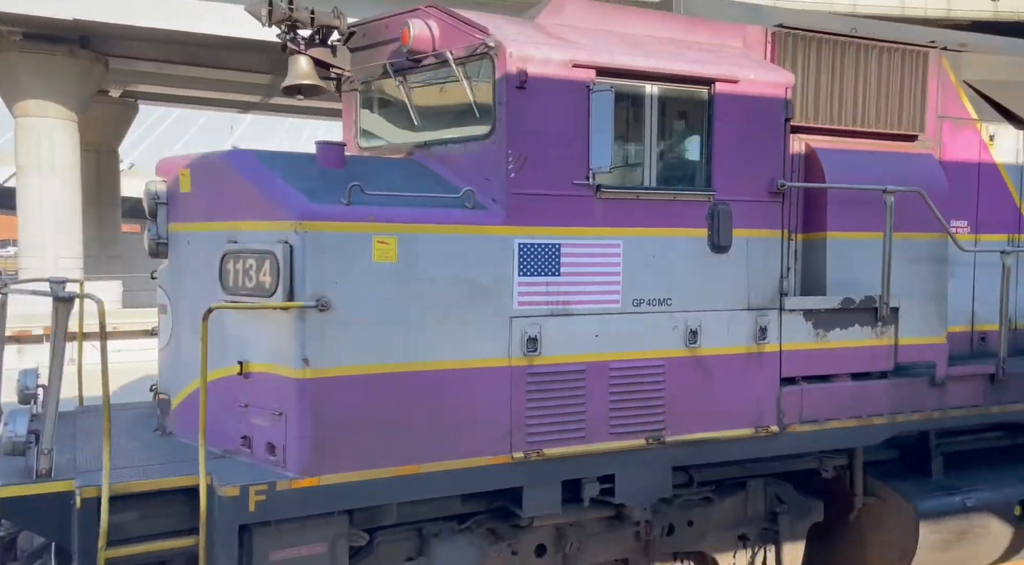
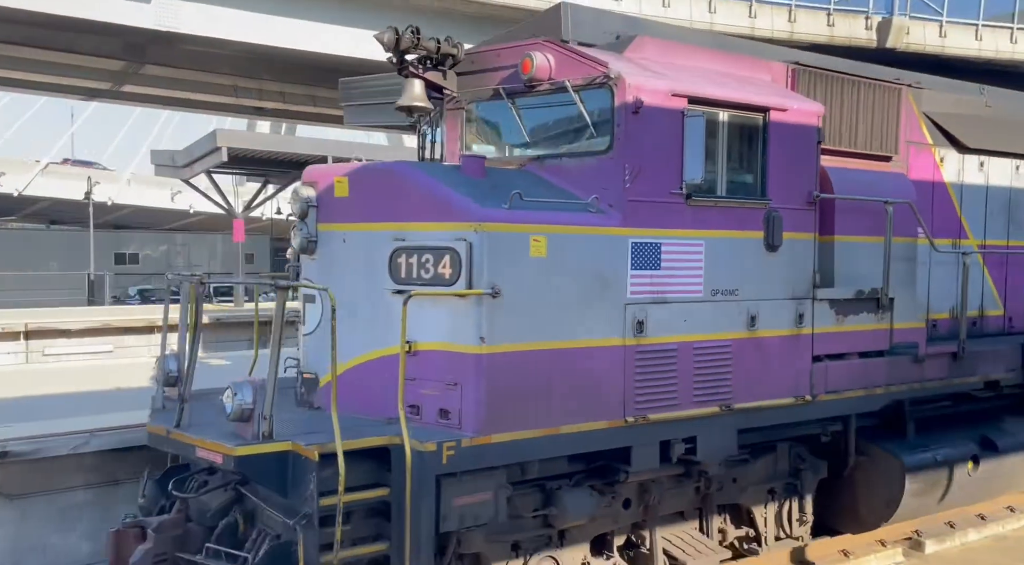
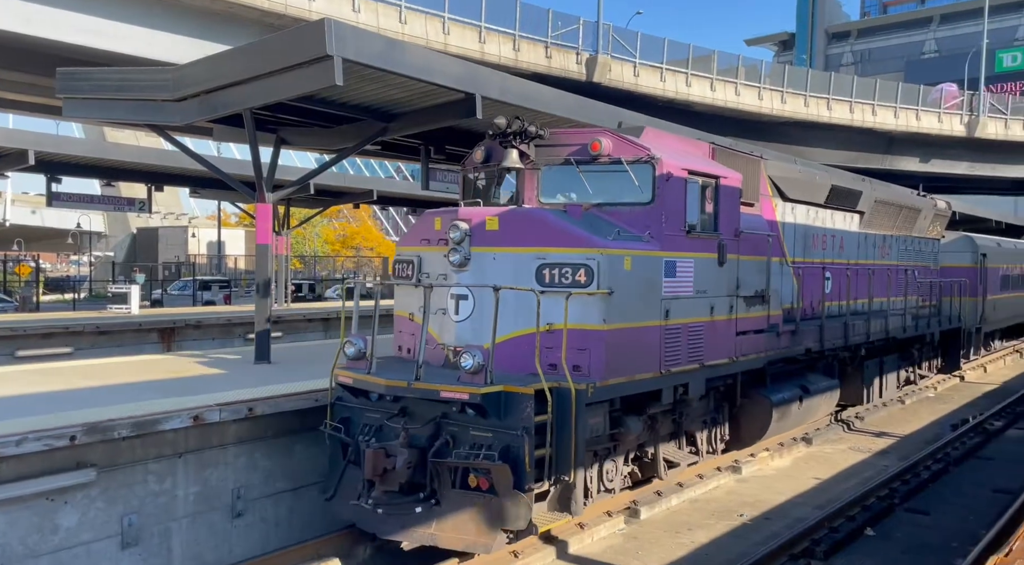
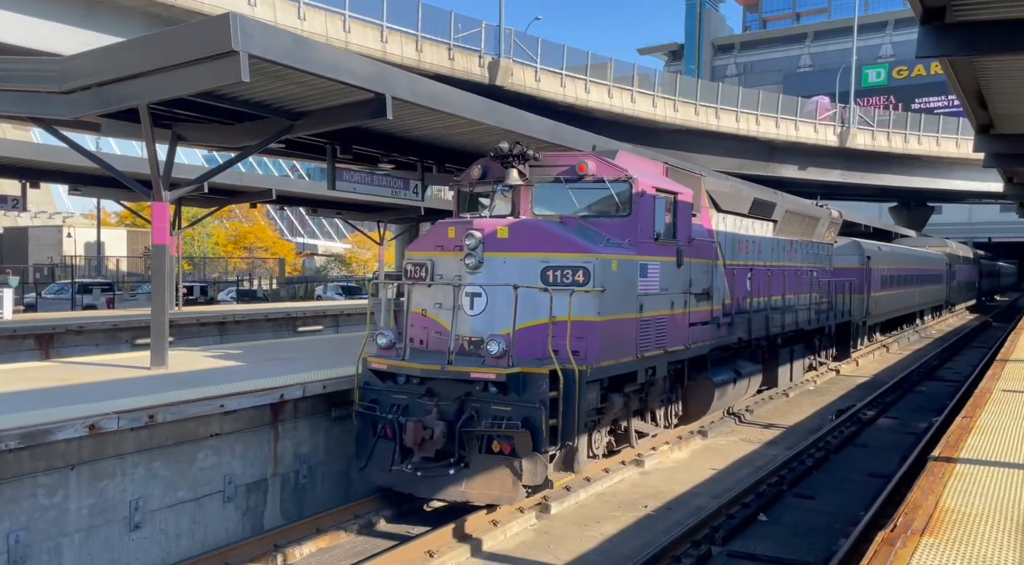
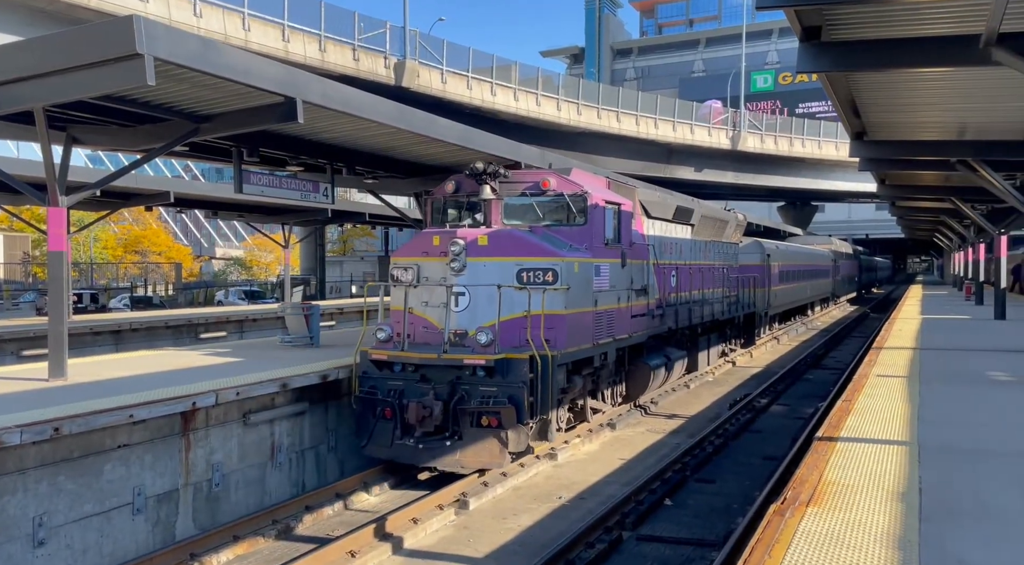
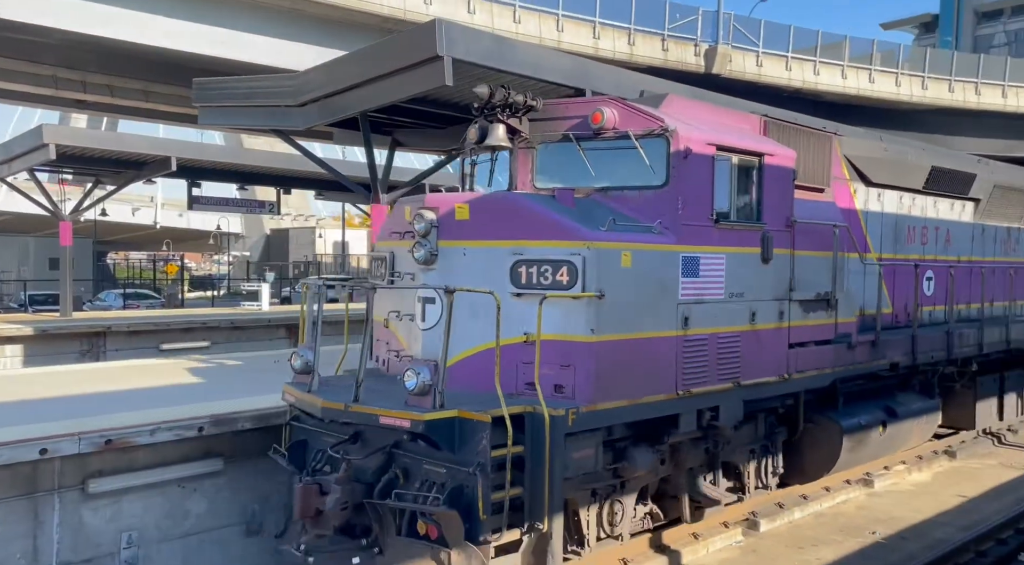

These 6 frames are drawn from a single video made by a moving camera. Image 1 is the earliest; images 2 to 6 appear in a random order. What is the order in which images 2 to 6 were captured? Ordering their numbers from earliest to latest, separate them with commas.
2, 6, 3, 4, 5
